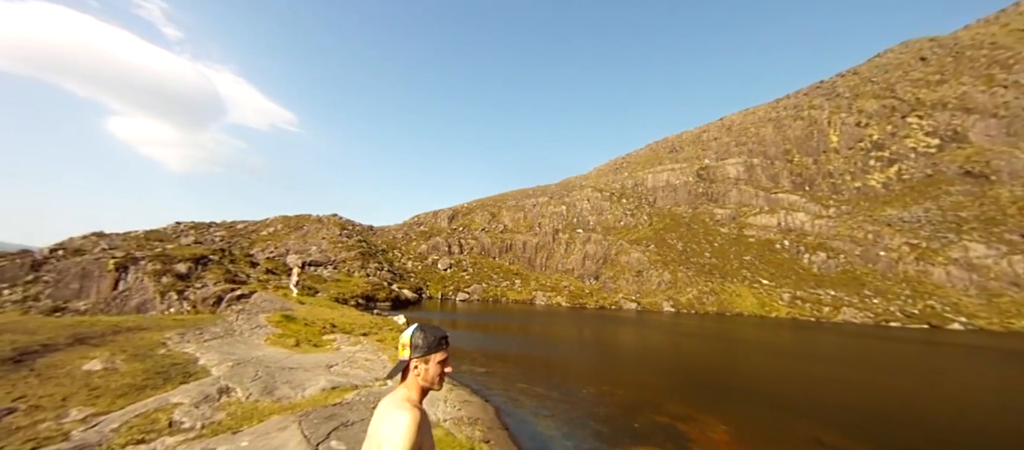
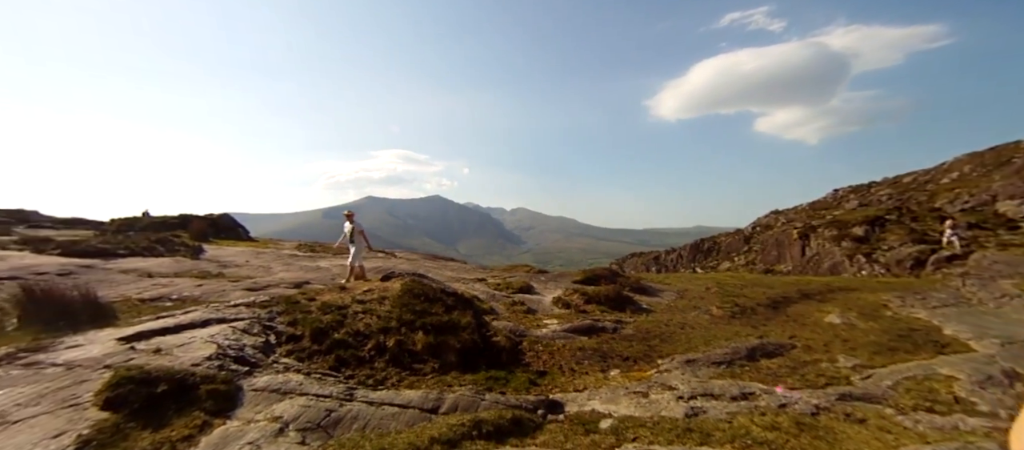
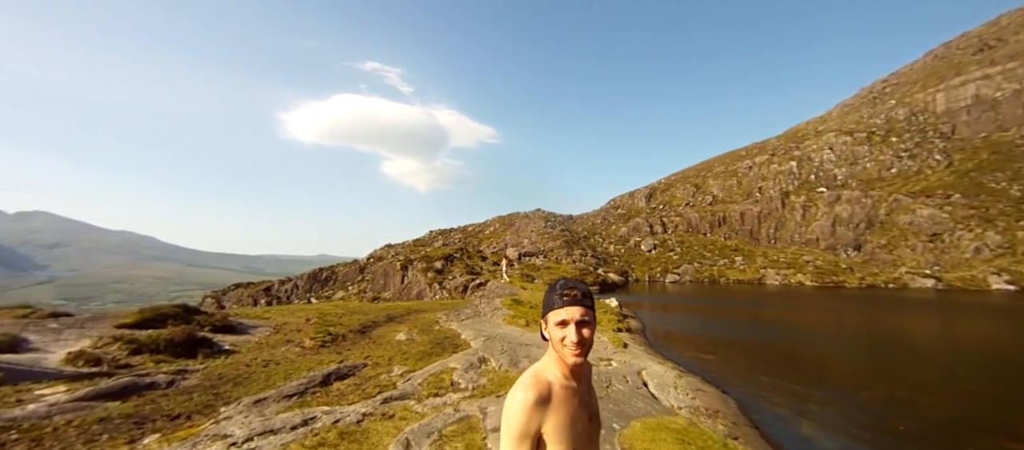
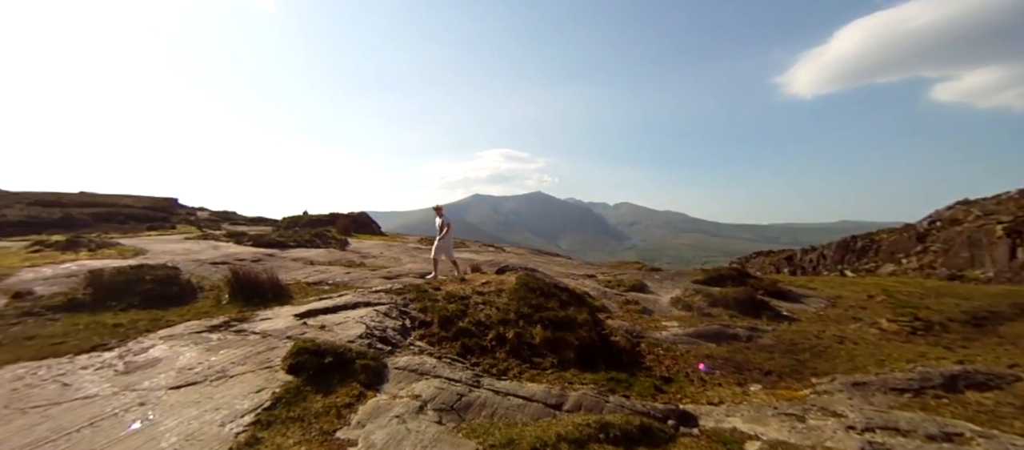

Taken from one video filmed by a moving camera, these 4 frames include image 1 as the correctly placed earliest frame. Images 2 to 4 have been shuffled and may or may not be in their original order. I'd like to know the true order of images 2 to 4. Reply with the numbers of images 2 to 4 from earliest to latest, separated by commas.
3, 2, 4
